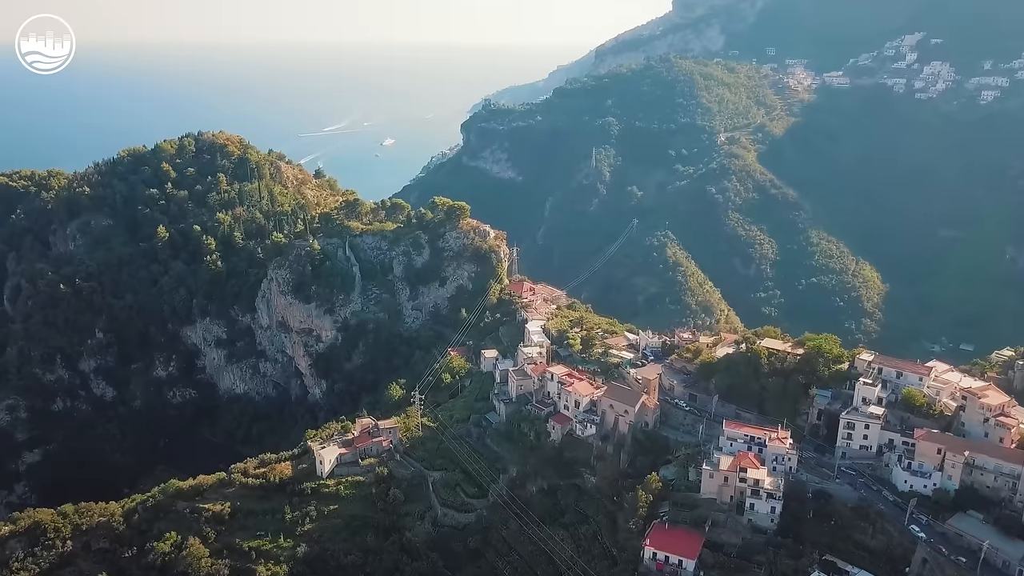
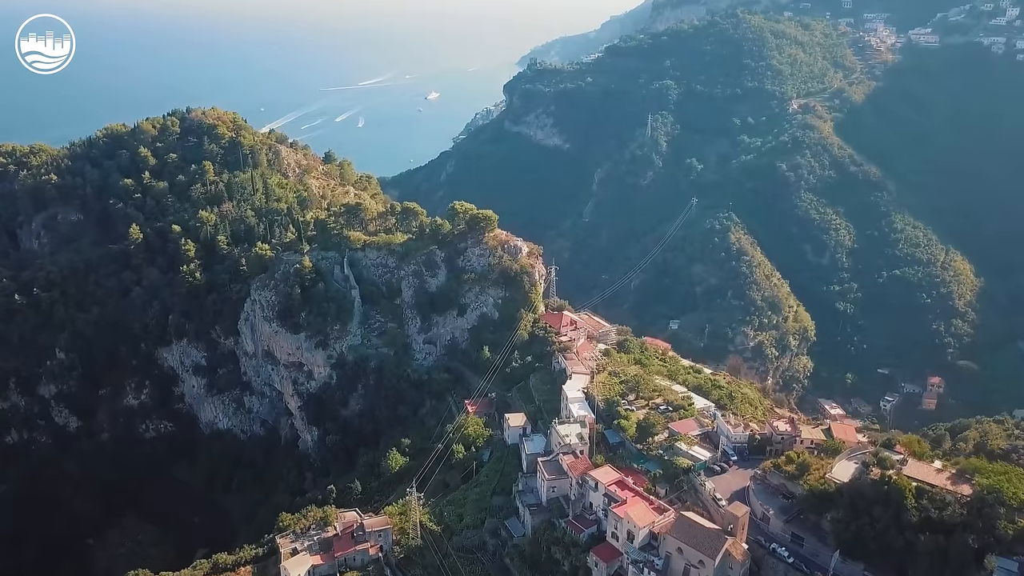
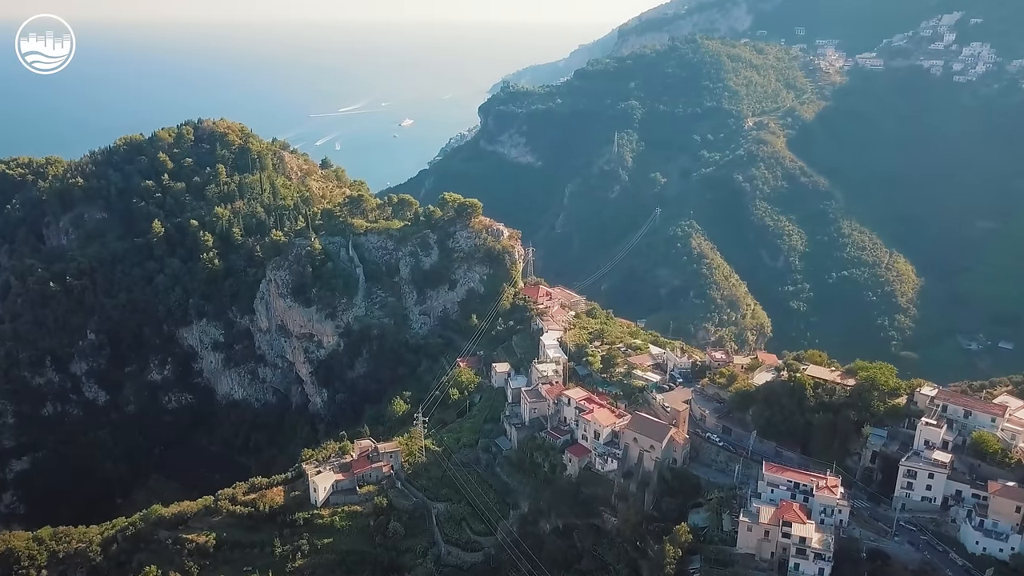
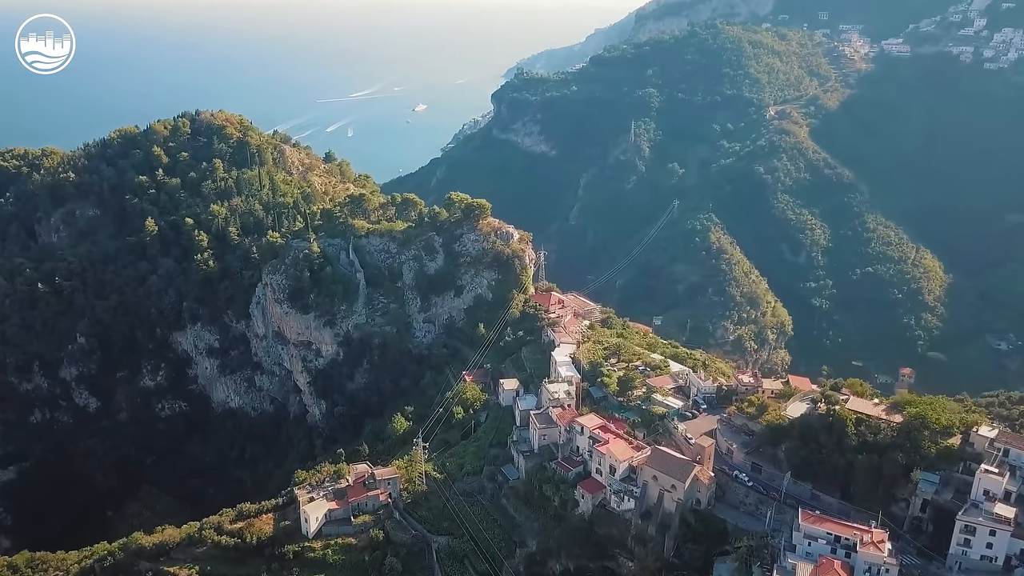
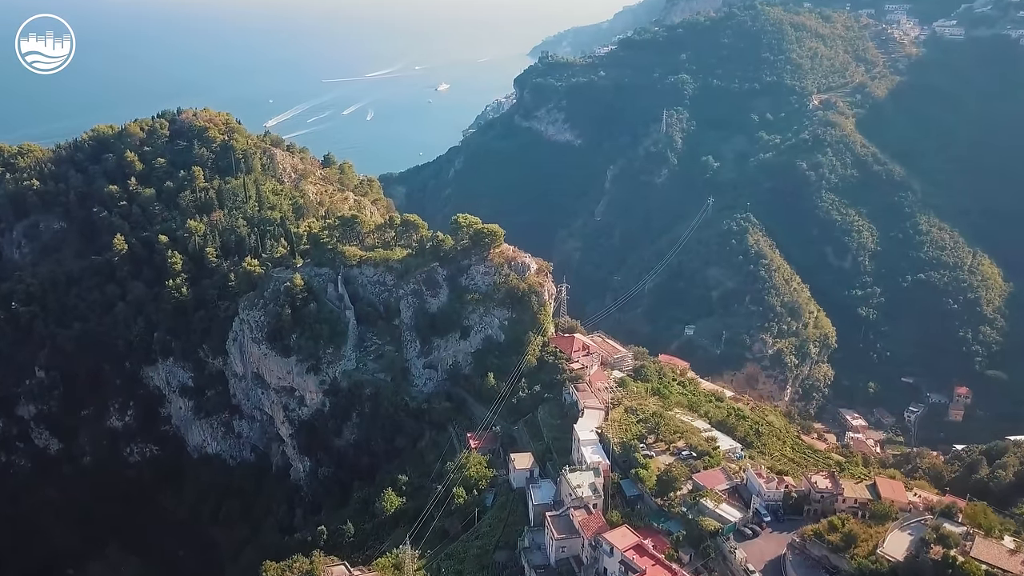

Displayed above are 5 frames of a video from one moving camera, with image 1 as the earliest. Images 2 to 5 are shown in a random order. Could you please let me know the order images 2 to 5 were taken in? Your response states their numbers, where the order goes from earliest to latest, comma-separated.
3, 4, 2, 5
